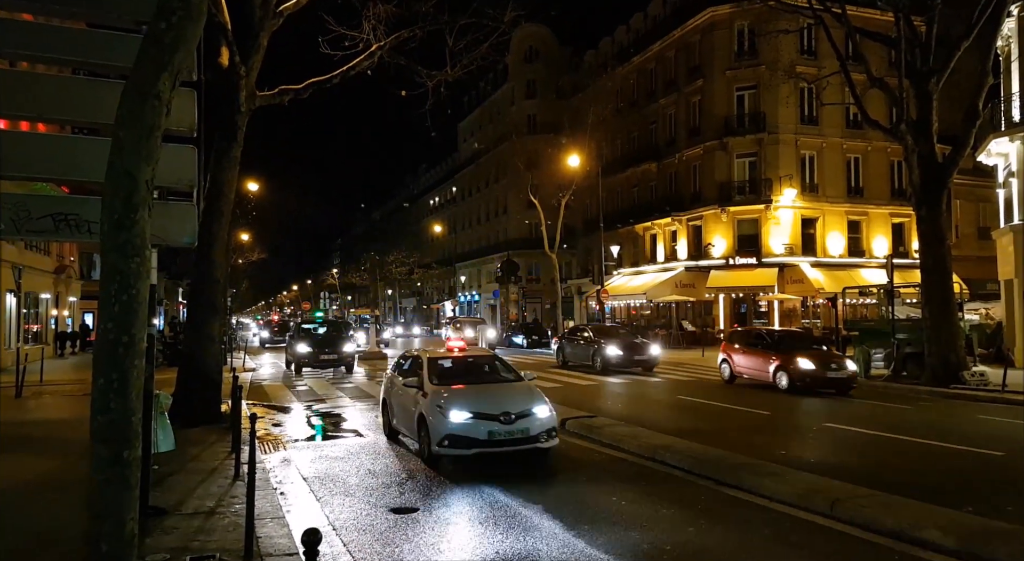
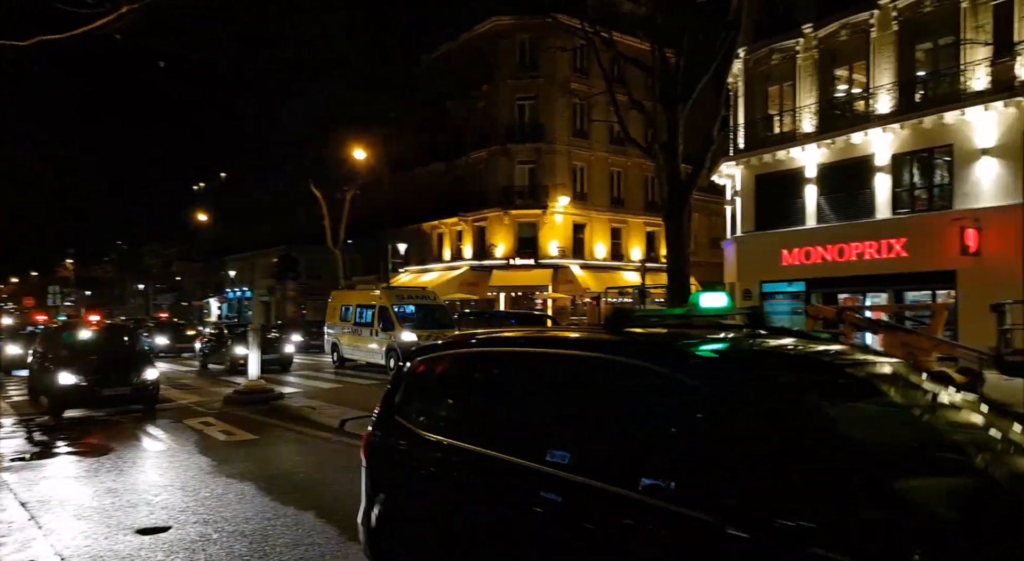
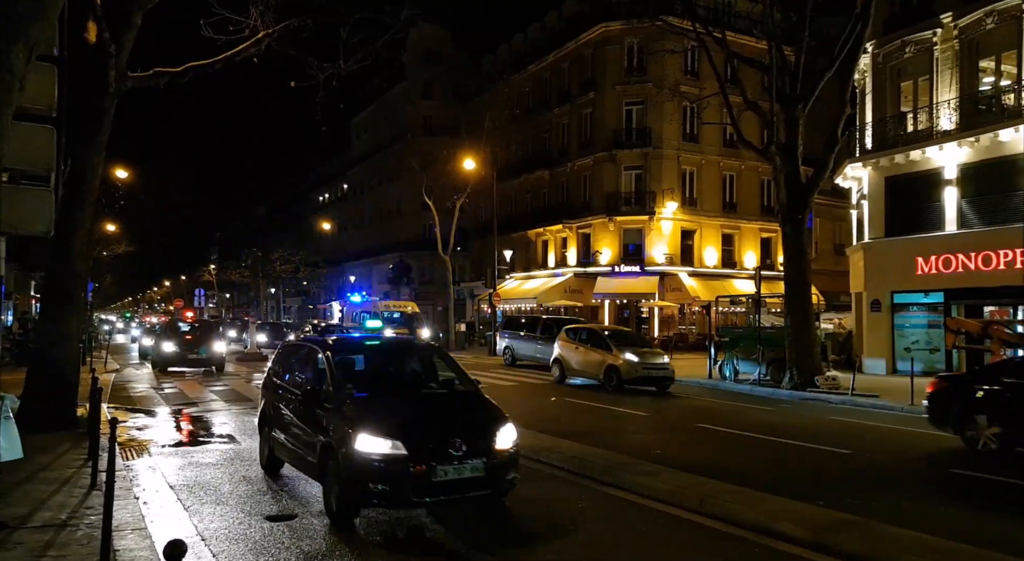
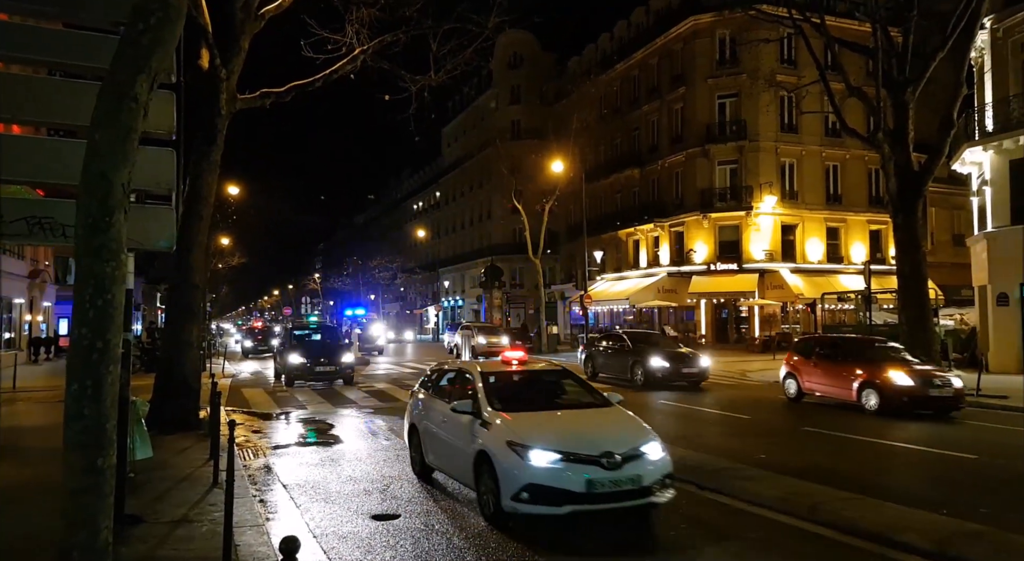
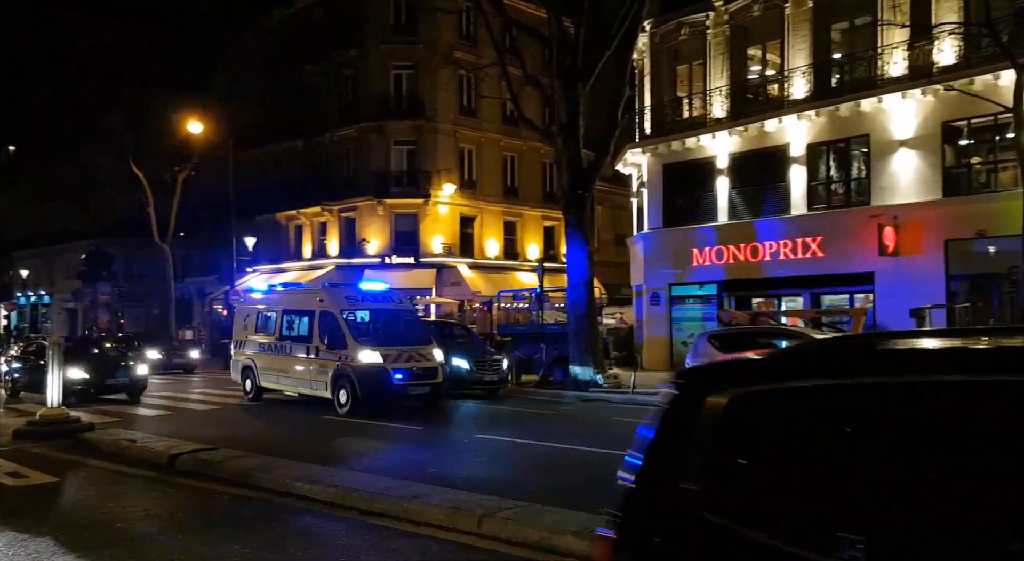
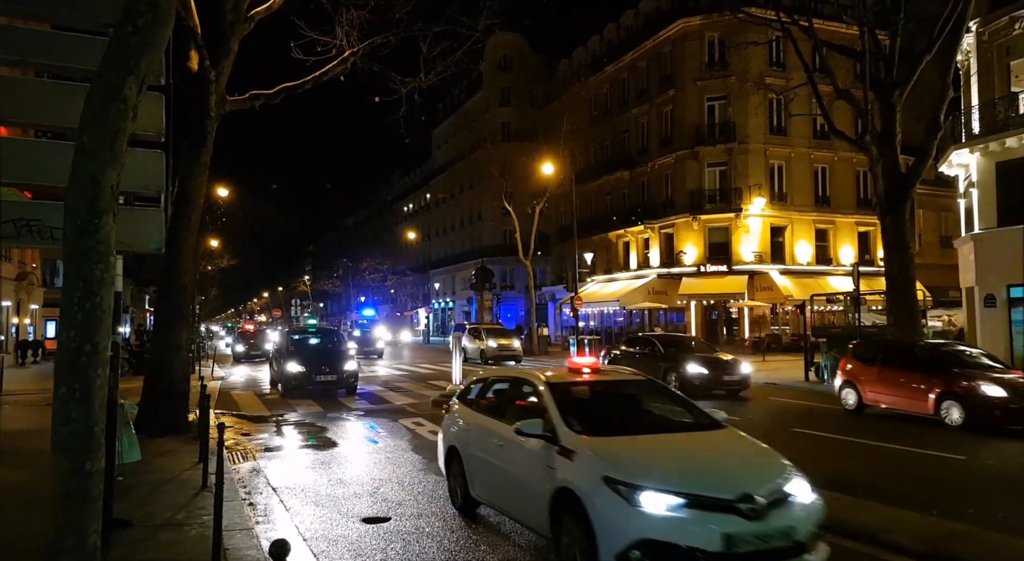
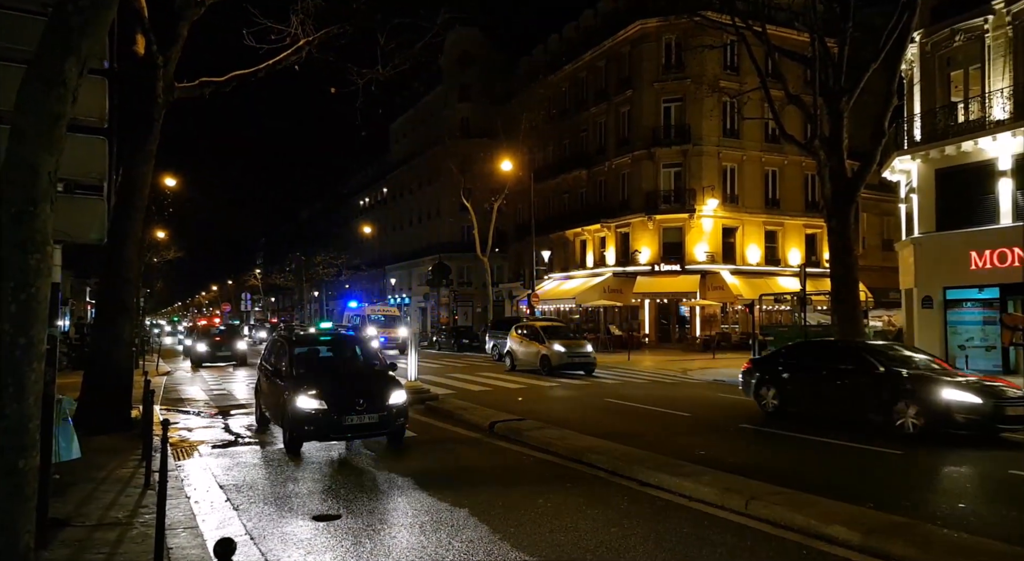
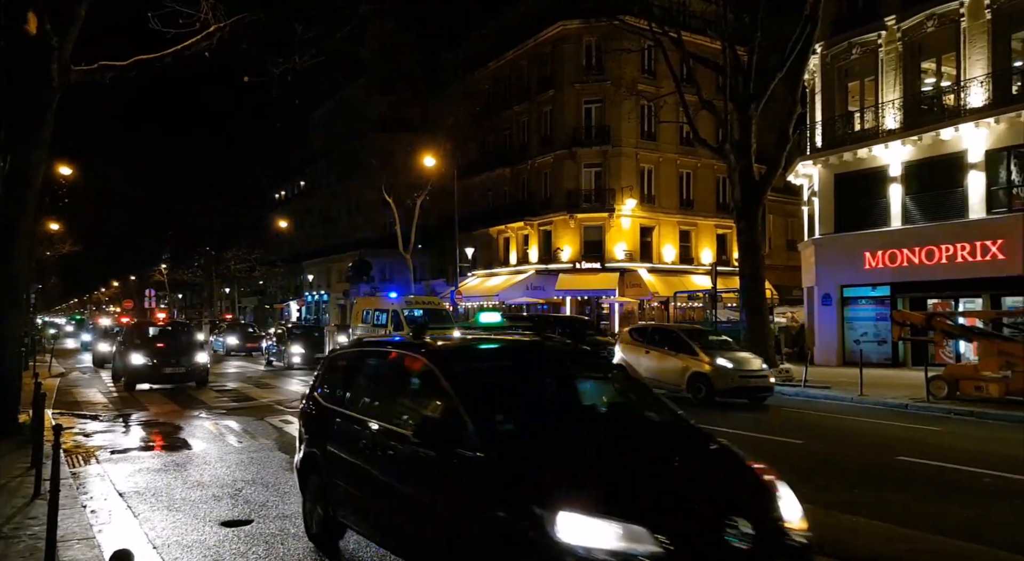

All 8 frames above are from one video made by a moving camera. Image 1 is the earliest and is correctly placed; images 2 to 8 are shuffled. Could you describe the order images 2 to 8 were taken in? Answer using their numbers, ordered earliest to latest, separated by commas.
4, 6, 7, 3, 8, 2, 5
